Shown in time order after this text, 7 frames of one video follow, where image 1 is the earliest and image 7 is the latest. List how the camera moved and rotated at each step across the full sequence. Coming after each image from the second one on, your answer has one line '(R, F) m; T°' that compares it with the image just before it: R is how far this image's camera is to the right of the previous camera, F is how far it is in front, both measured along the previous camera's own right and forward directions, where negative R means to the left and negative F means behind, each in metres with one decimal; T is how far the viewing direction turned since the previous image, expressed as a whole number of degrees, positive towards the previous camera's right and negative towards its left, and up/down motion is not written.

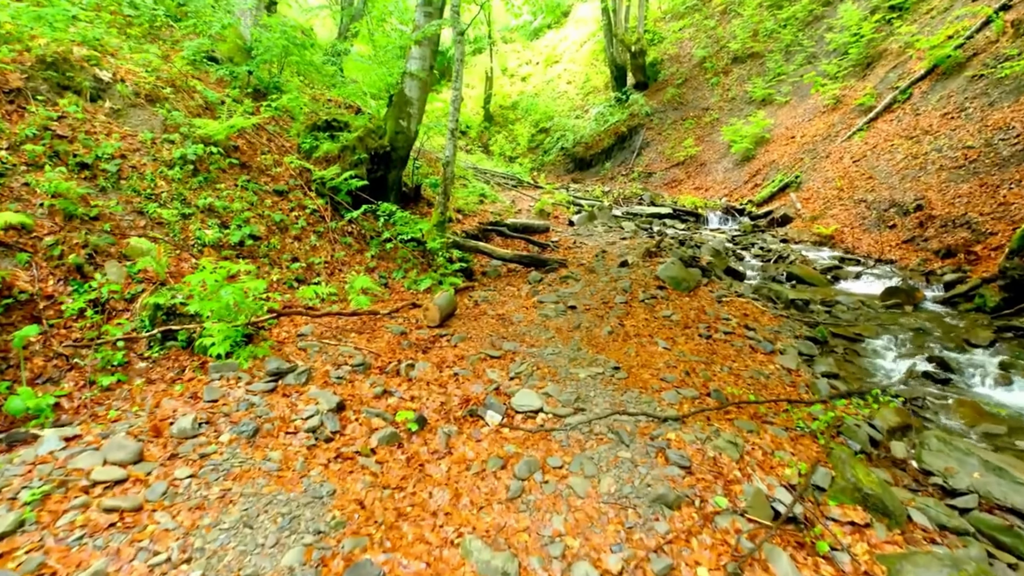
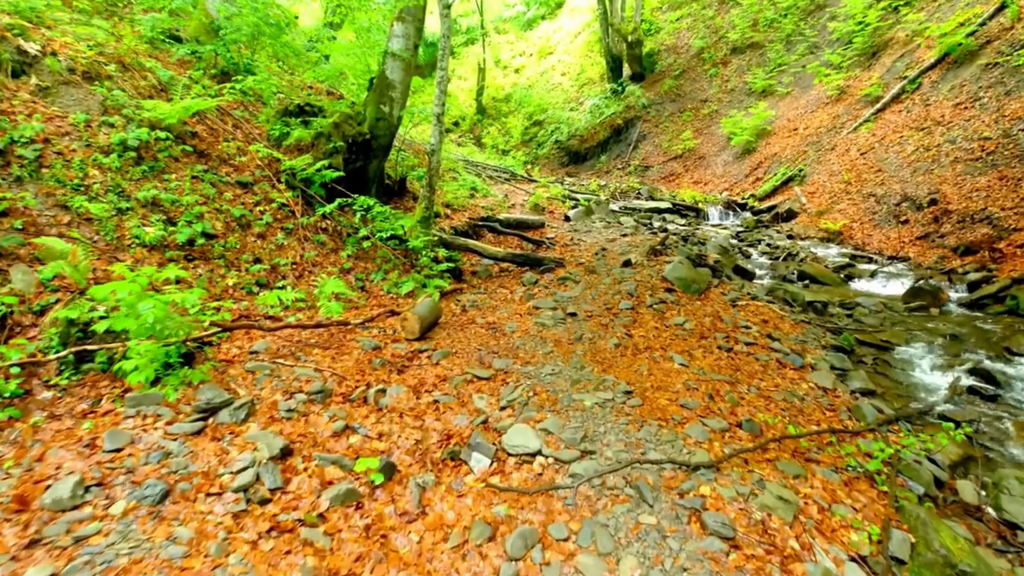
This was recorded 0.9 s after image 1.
(0.0, +1.0) m; +1°
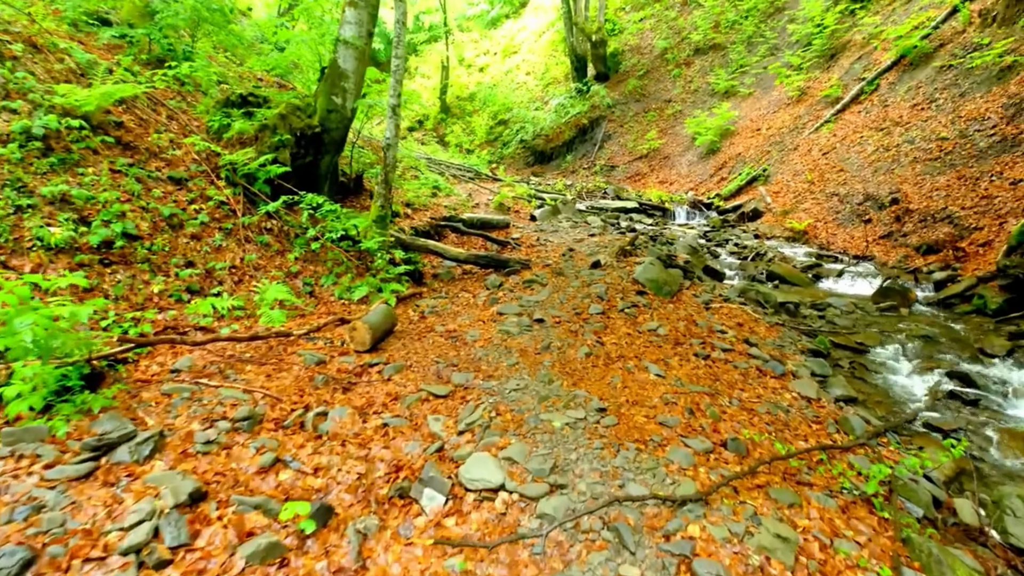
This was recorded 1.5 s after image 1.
(+0.1, +0.5) m; +3°
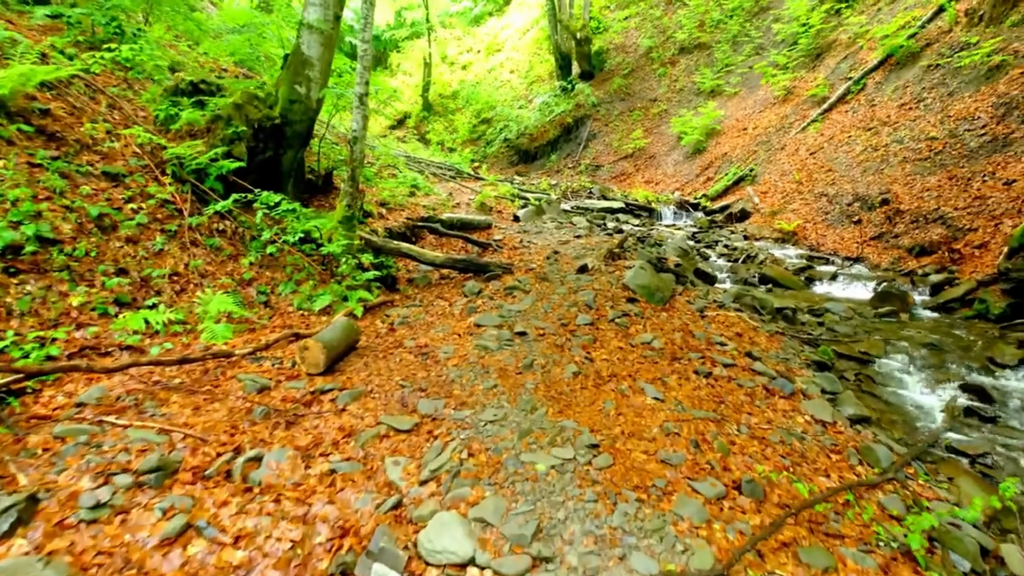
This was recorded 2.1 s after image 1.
(+0.1, +0.7) m; +2°
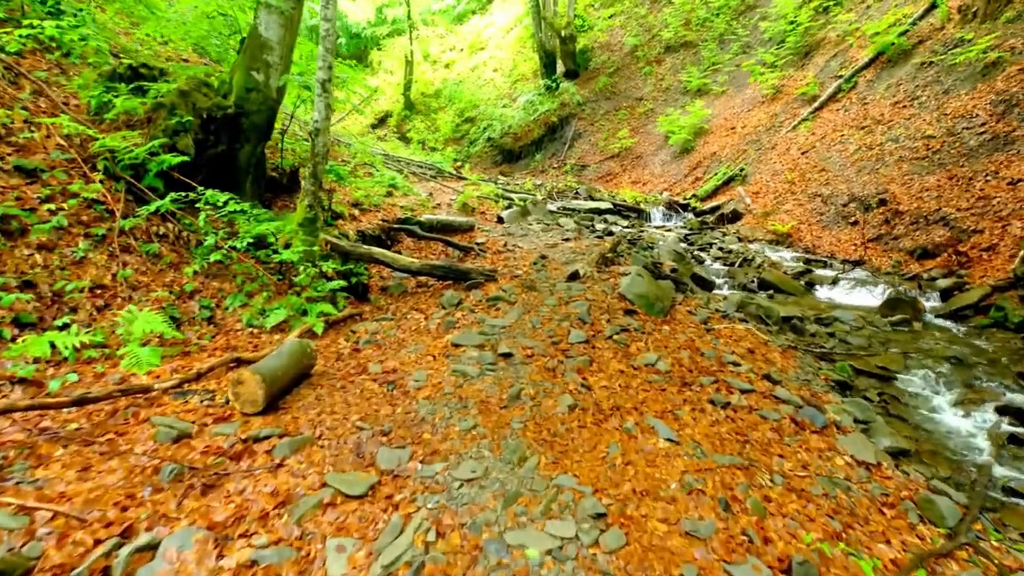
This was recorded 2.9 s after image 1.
(0.0, +0.8) m; +2°
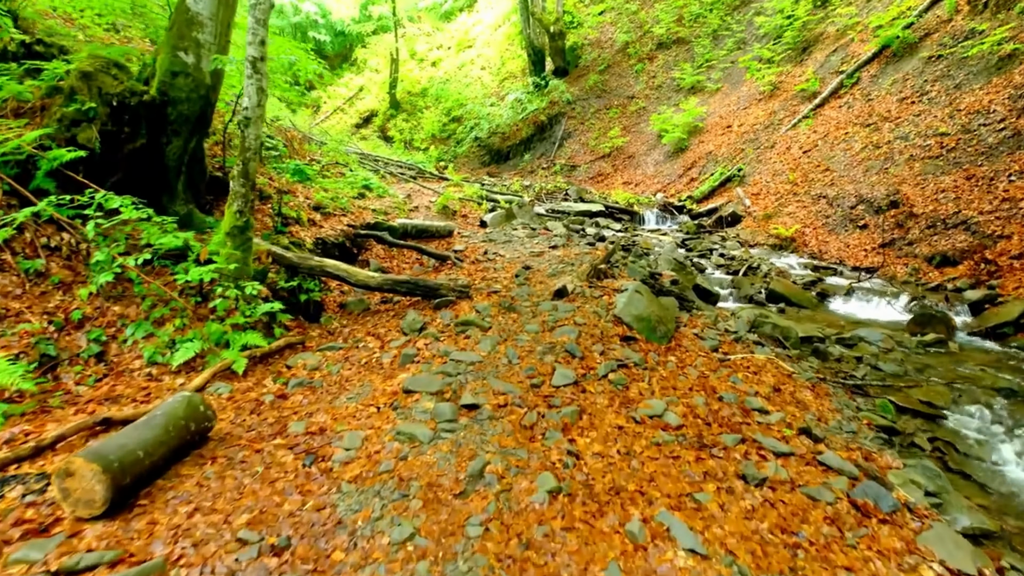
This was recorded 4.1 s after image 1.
(+0.2, +1.2) m; +1°
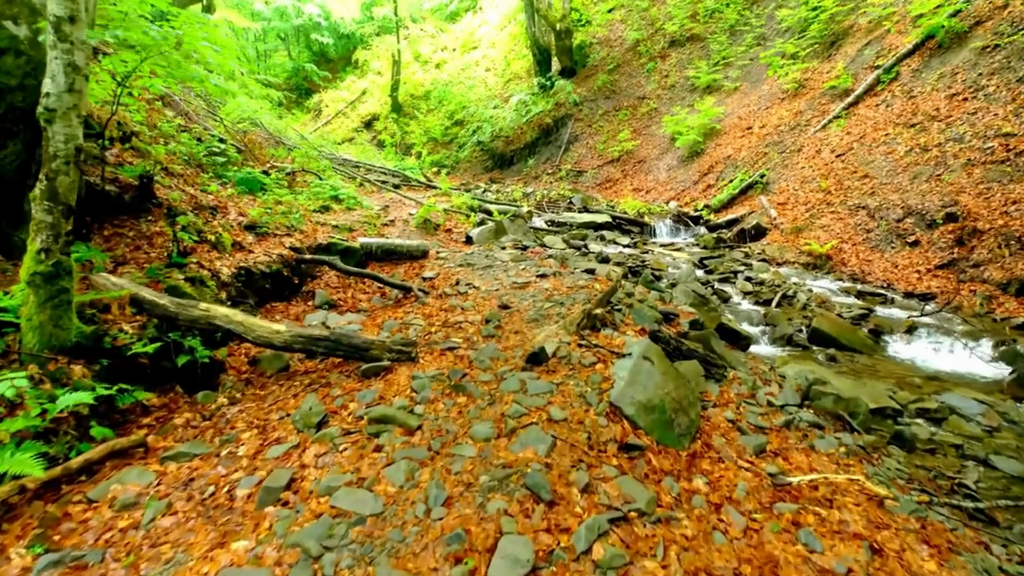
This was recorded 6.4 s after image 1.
(+0.5, +1.9) m; -1°
